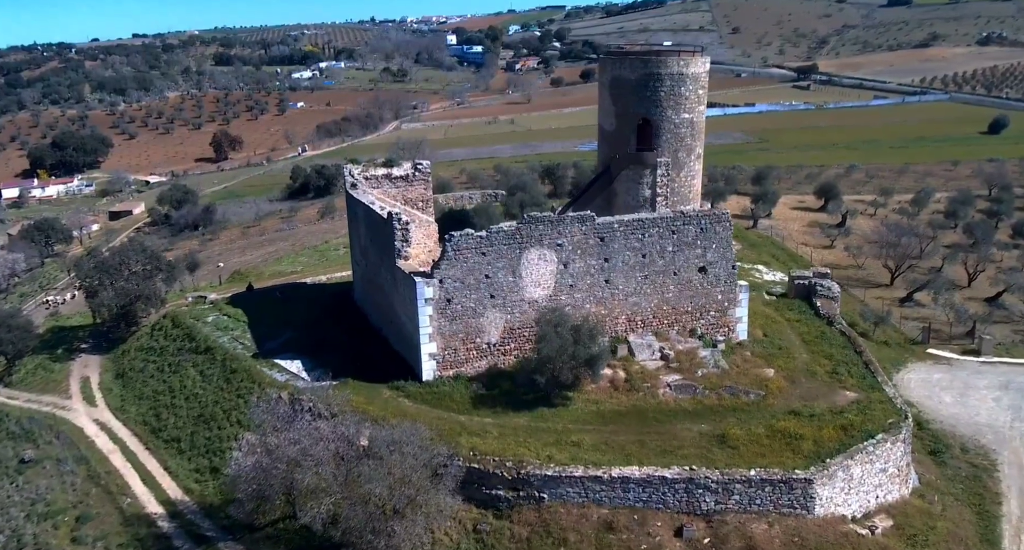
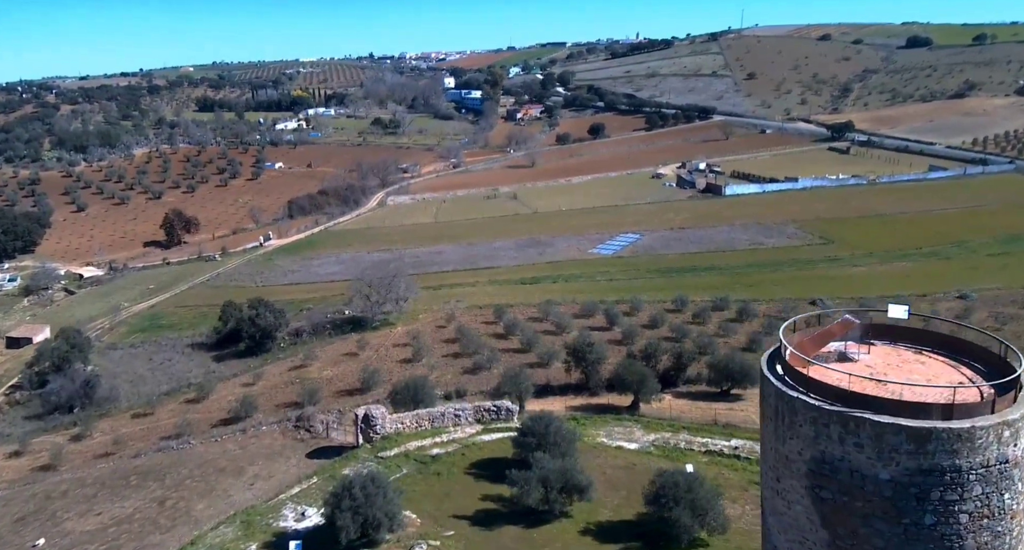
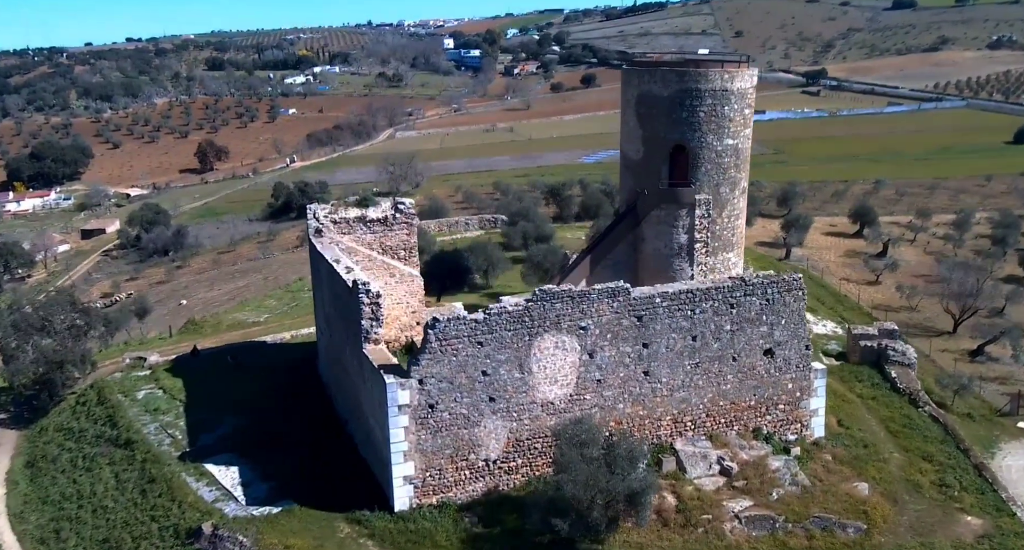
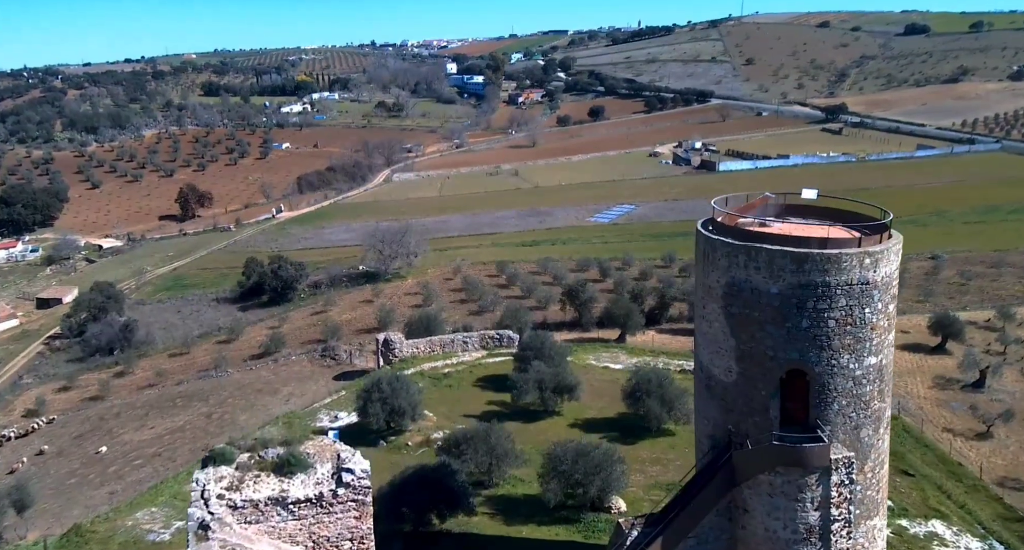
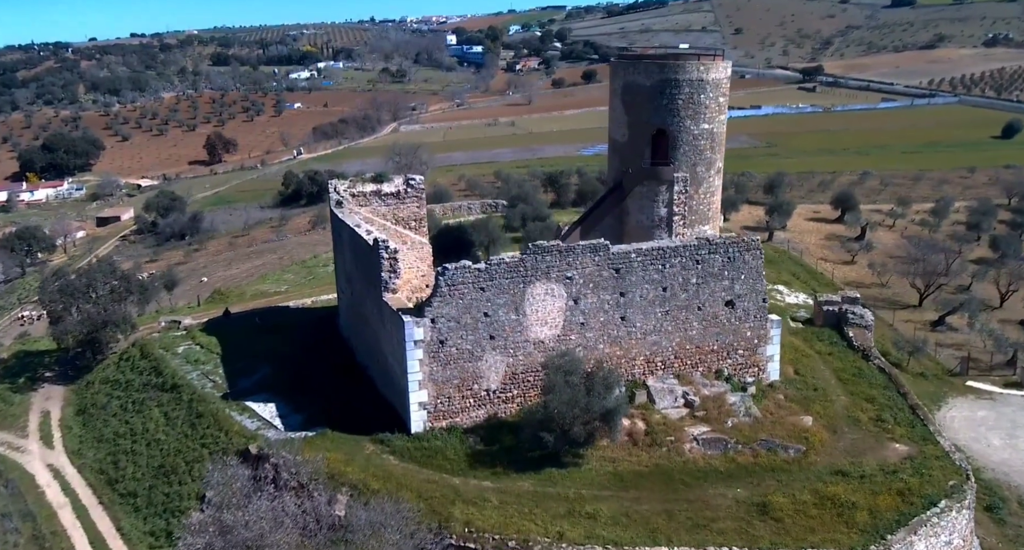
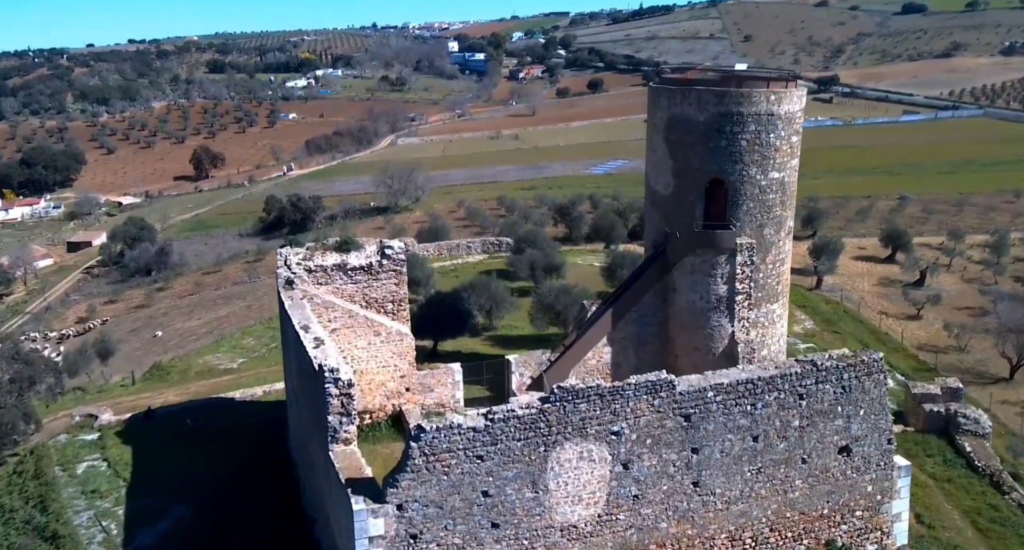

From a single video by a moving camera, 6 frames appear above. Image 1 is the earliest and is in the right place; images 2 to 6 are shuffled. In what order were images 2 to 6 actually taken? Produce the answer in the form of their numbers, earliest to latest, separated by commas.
5, 3, 6, 4, 2
